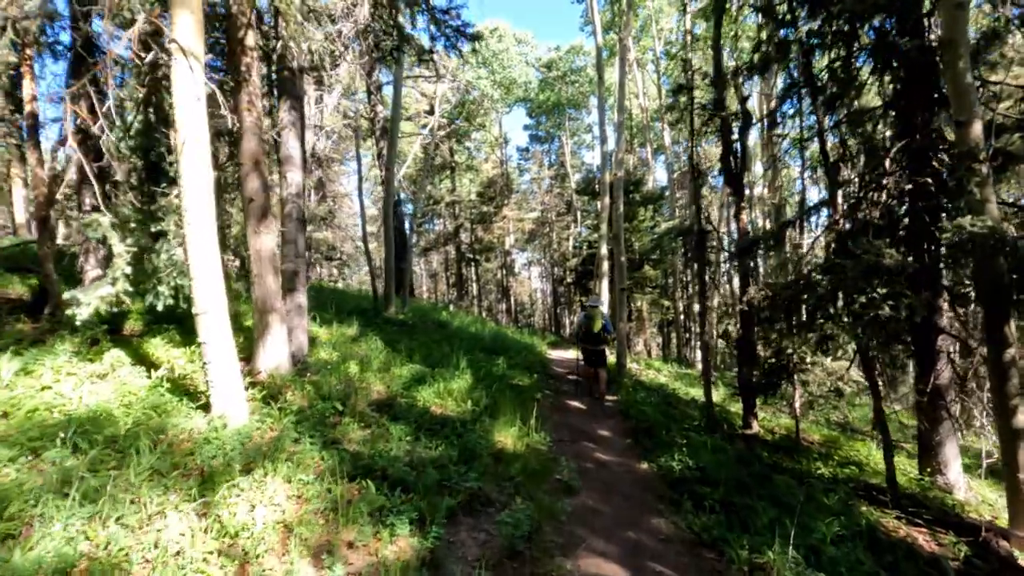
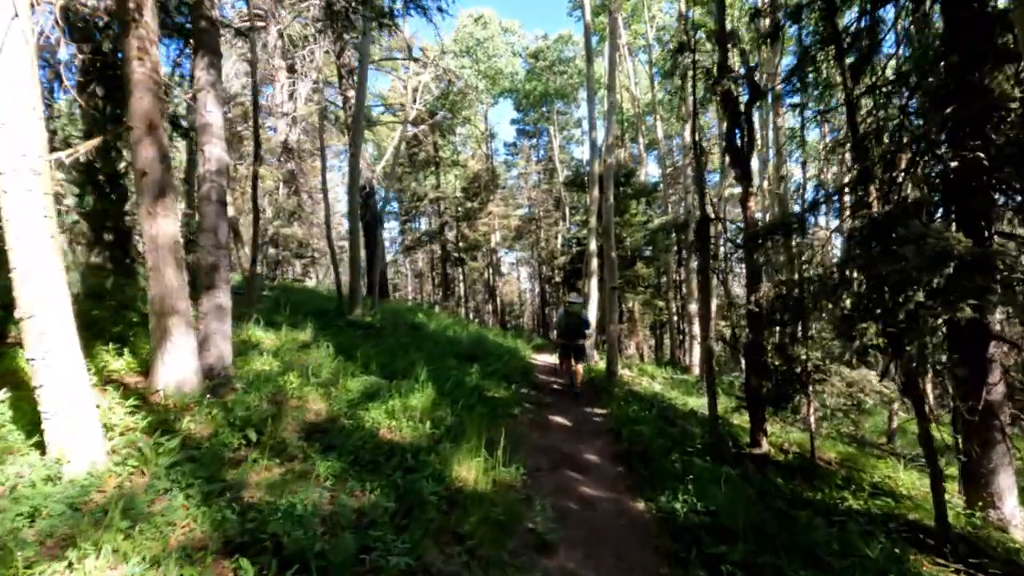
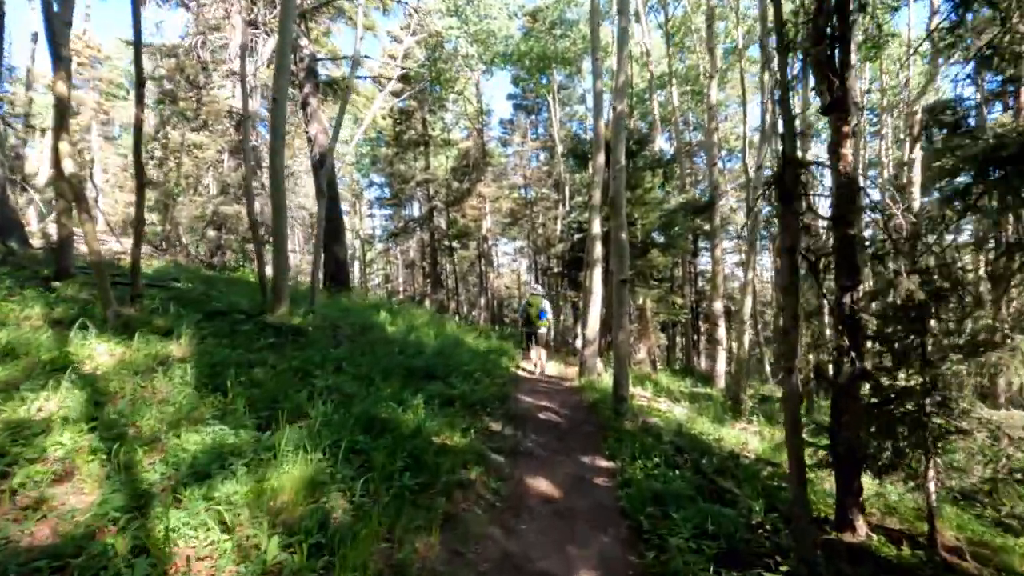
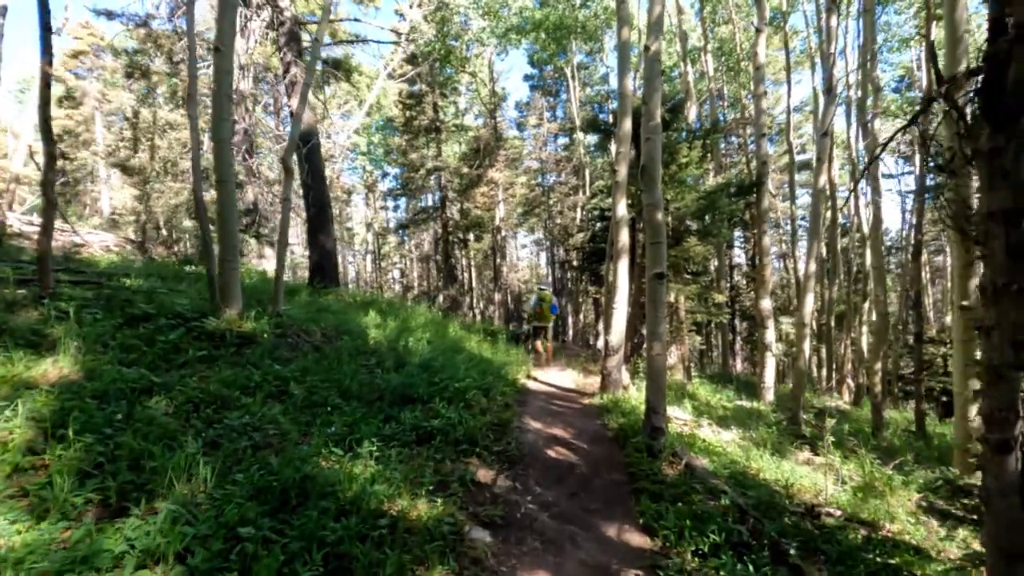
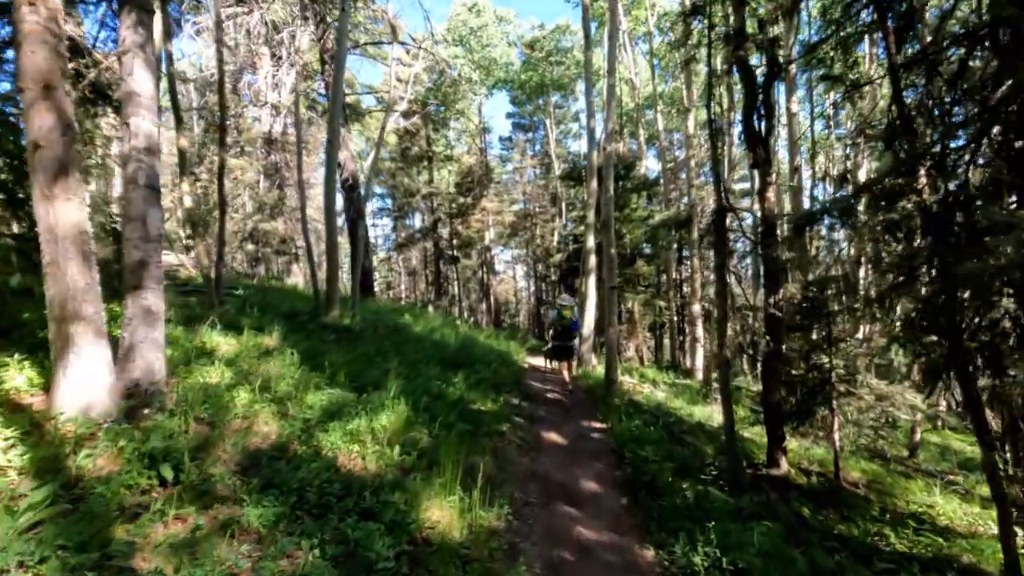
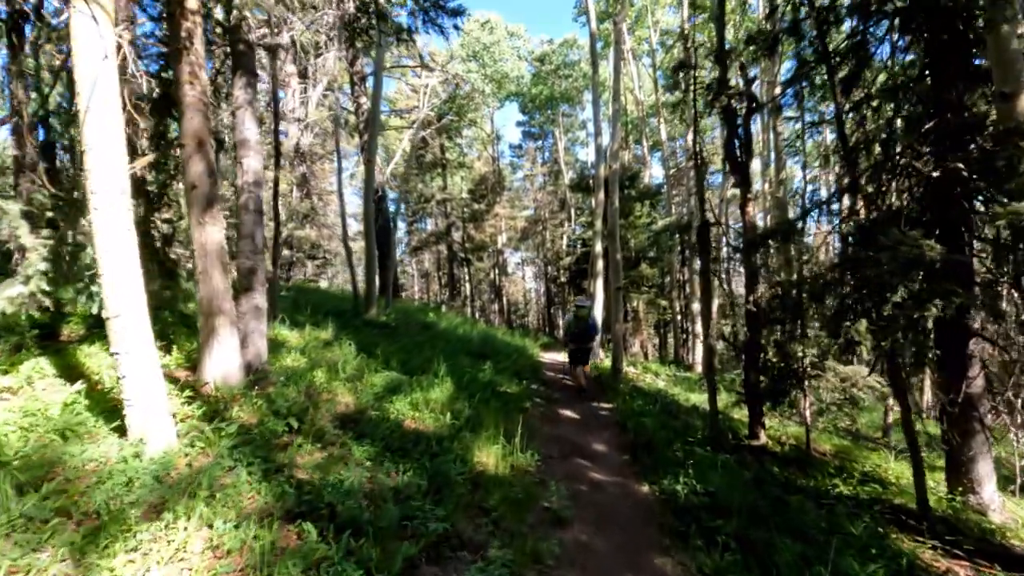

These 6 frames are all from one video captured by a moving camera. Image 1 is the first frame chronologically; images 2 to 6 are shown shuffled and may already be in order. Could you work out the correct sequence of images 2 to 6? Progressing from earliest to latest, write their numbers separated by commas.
6, 2, 5, 3, 4
